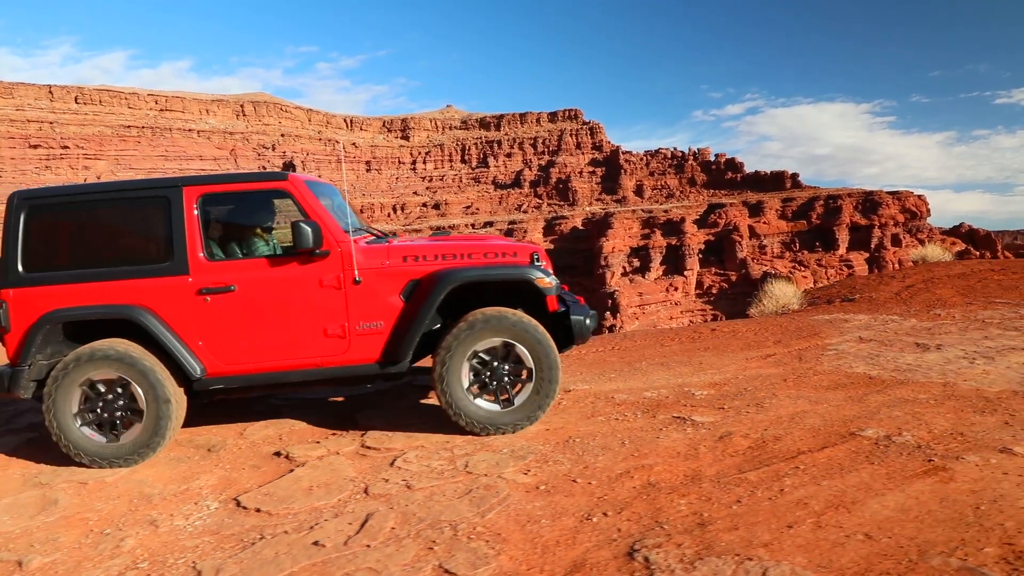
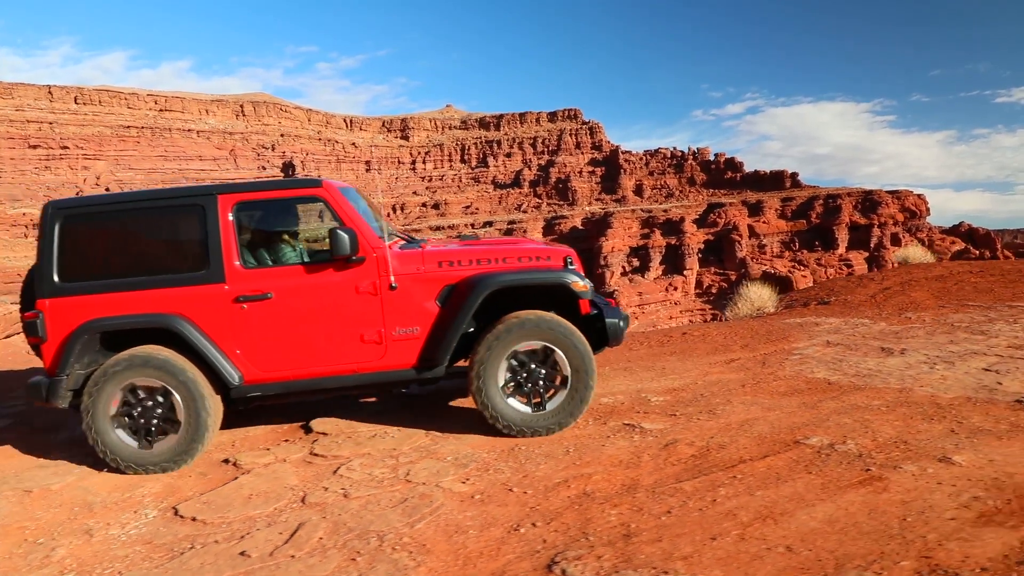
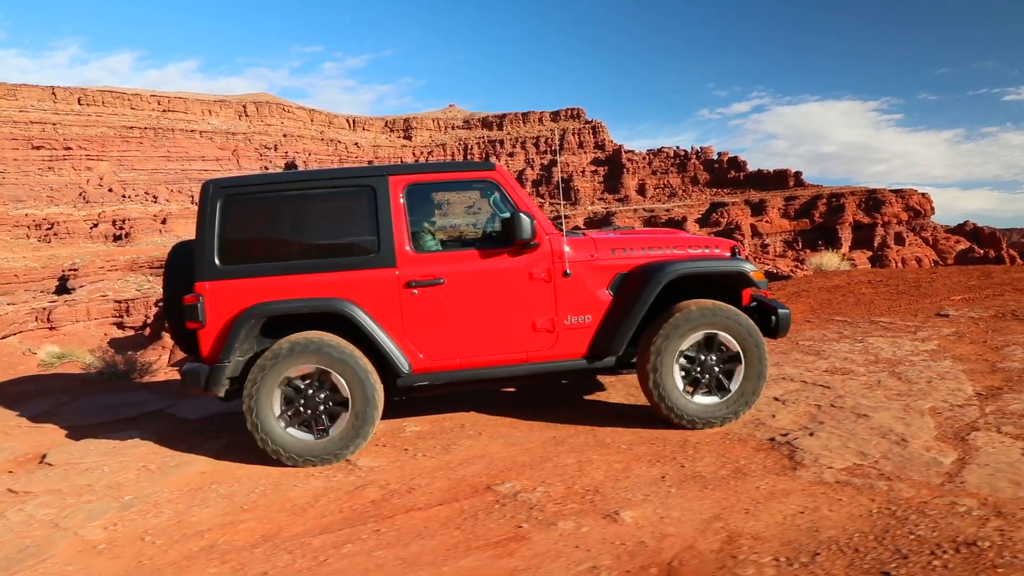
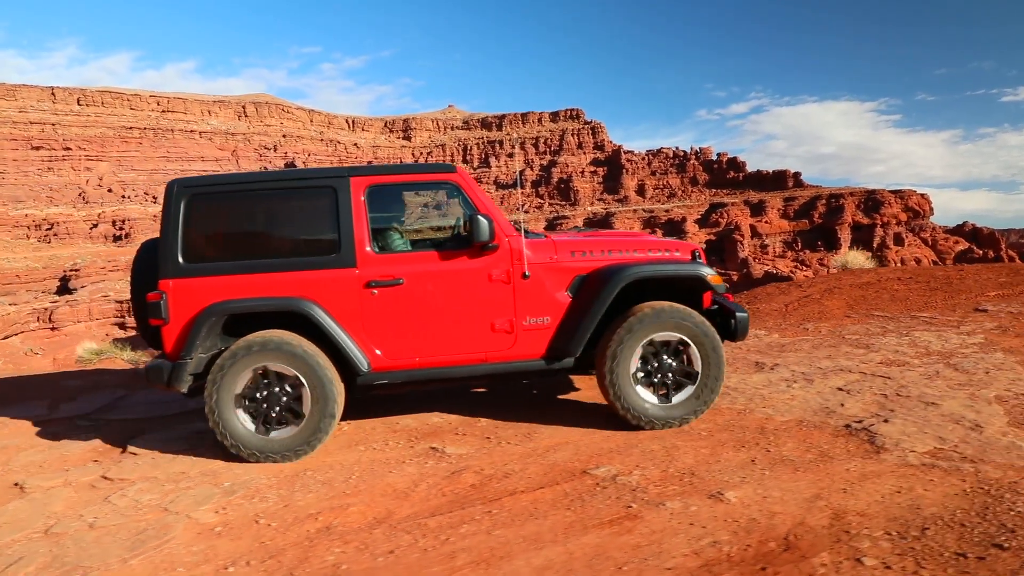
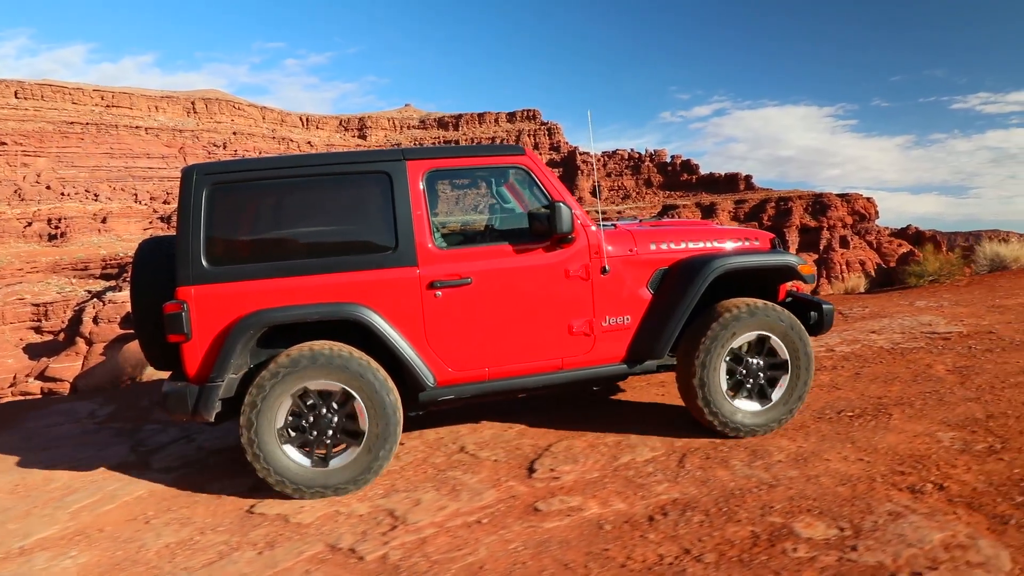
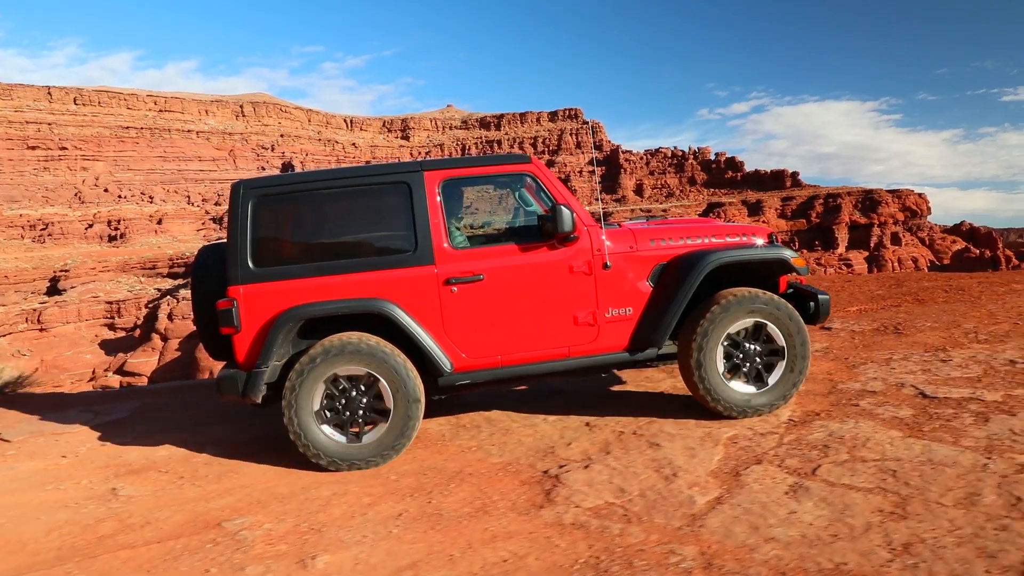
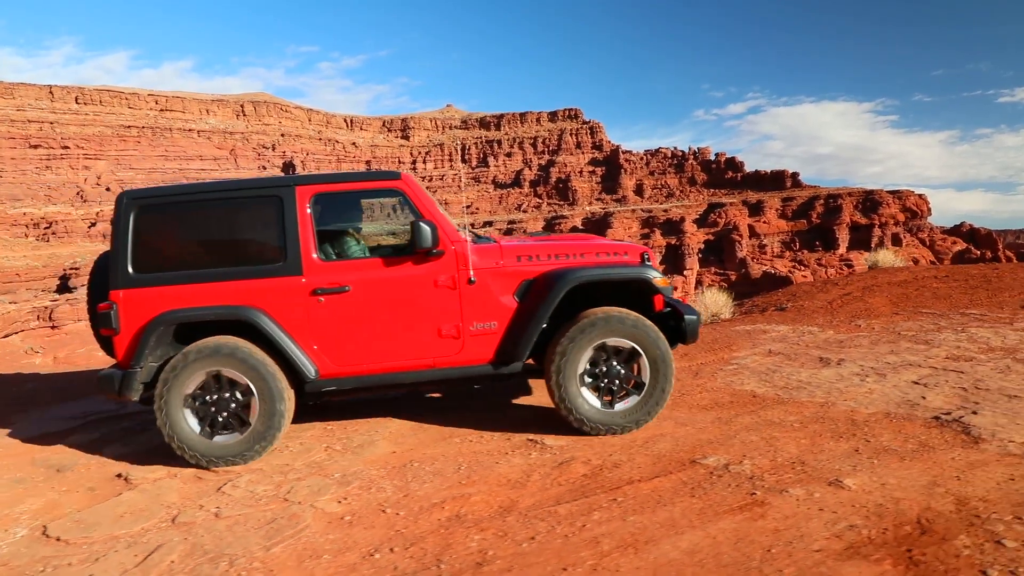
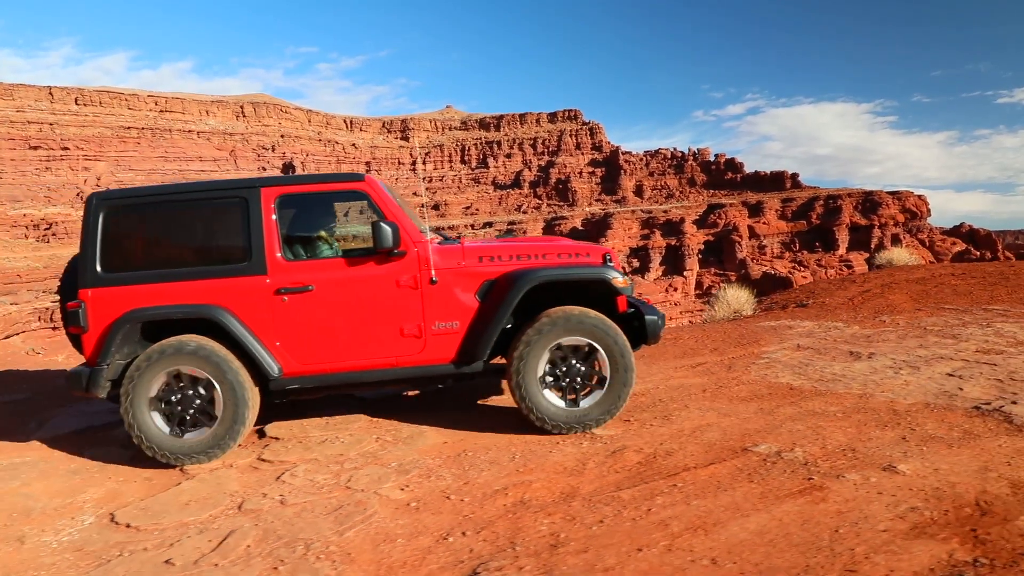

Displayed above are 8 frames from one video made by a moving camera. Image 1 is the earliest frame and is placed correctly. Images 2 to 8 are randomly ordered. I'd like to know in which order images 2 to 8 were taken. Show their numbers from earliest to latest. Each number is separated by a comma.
2, 8, 7, 4, 3, 6, 5
